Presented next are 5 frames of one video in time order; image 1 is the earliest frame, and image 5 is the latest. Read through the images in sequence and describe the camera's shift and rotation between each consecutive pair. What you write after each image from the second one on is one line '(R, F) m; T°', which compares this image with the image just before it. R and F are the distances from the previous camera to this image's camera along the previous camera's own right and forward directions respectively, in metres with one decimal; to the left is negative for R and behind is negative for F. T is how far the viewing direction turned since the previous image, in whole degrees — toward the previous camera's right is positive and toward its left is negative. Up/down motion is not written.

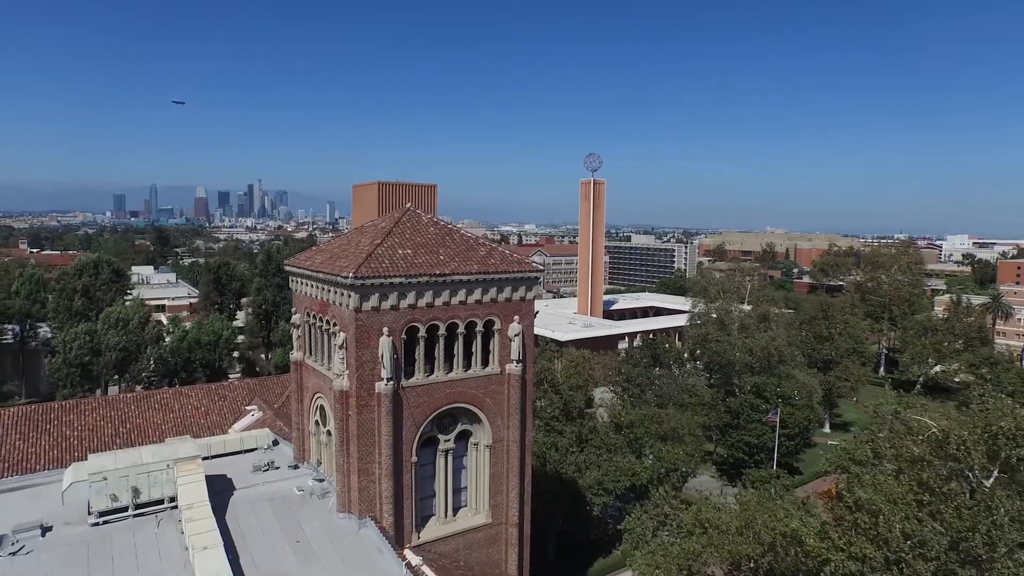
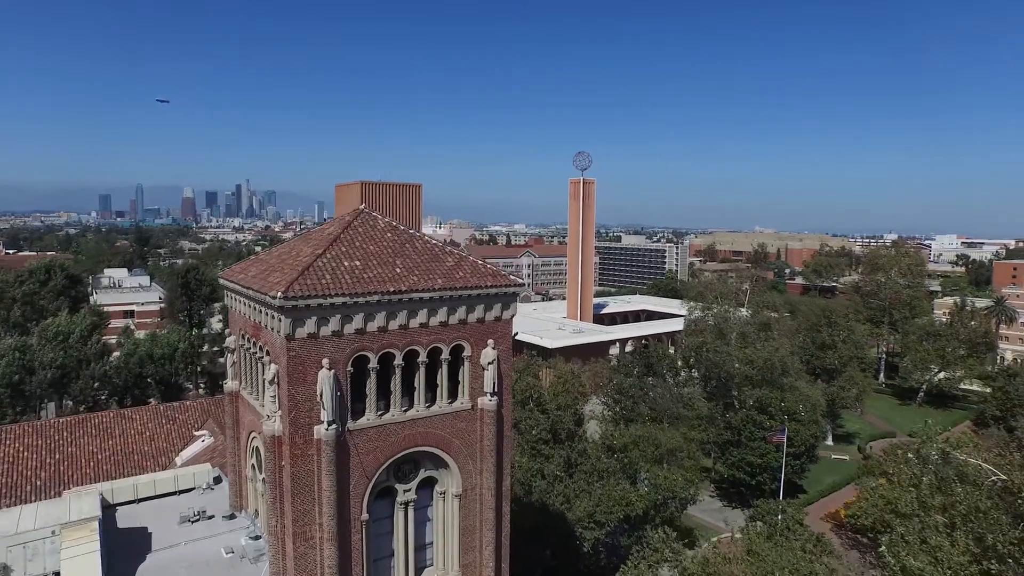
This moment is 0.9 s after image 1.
(+0.3, +1.9) m; +1°
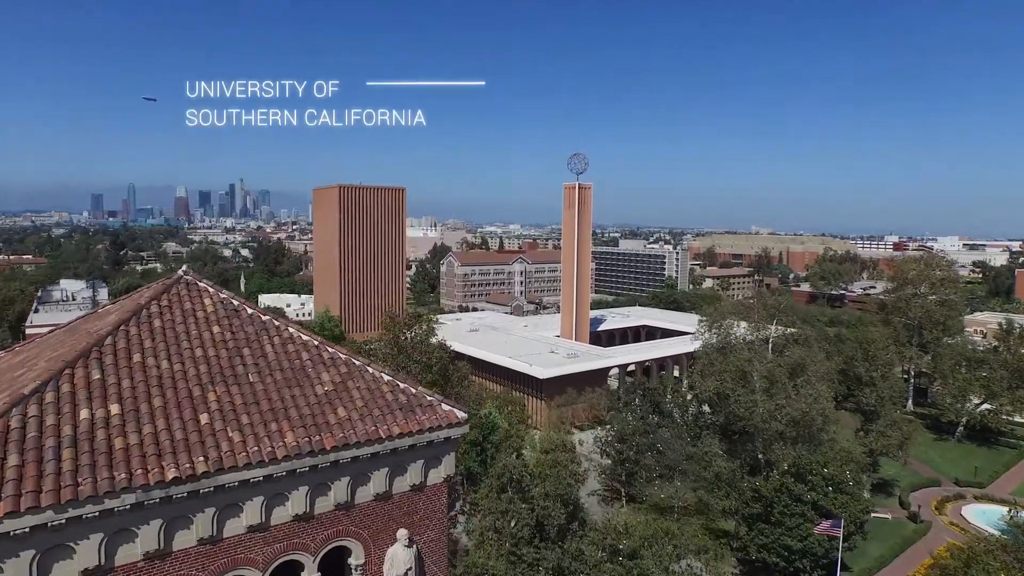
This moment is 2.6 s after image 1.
(+0.5, +4.4) m; 0°
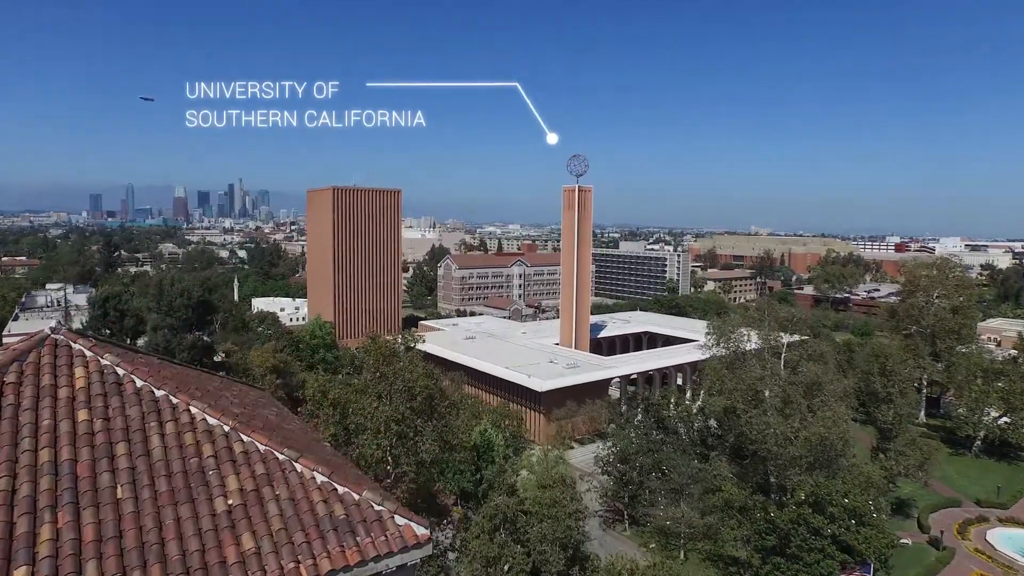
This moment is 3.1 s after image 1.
(+0.1, +1.4) m; 0°
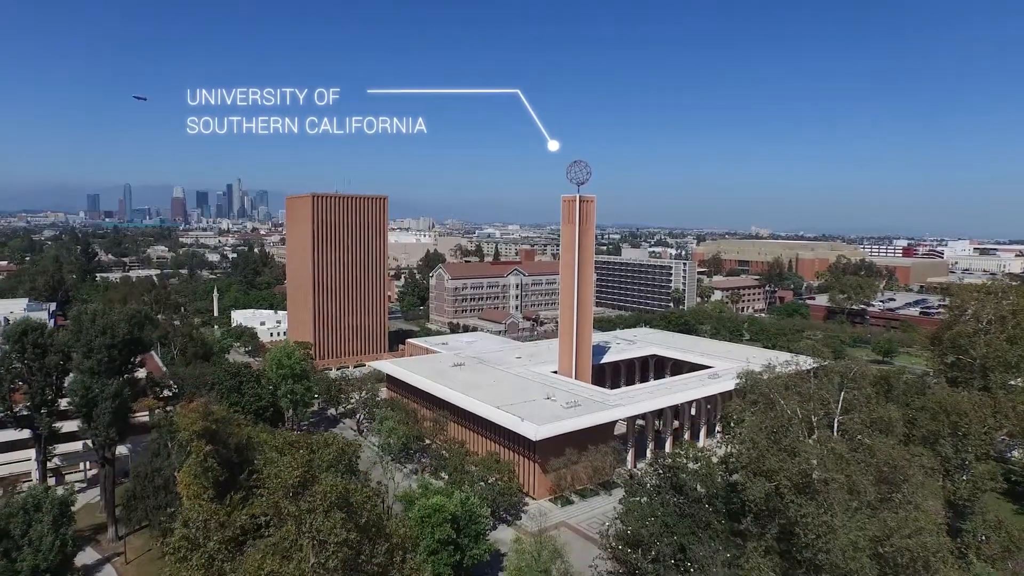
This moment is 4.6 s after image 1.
(+0.4, +4.4) m; 0°
